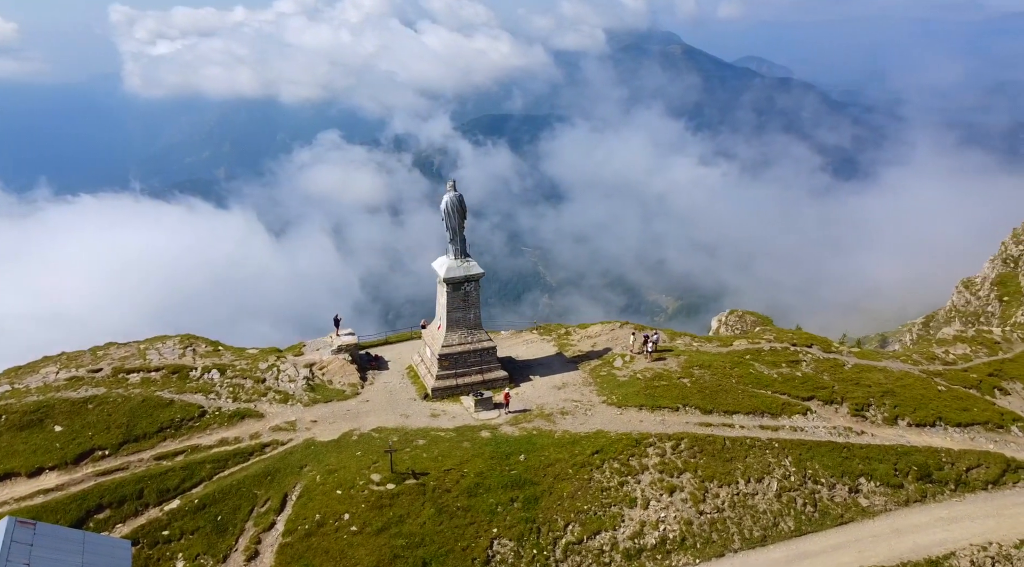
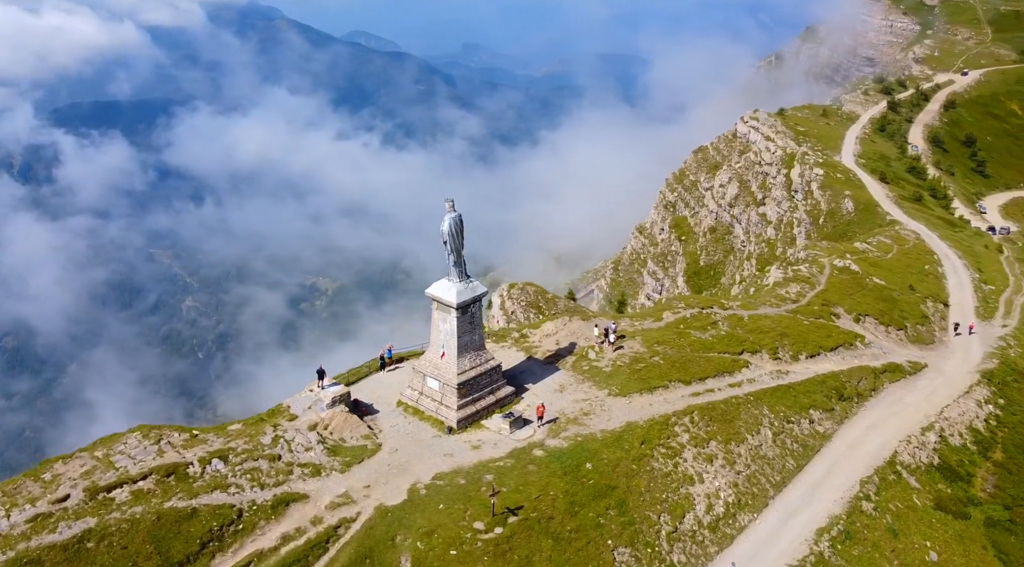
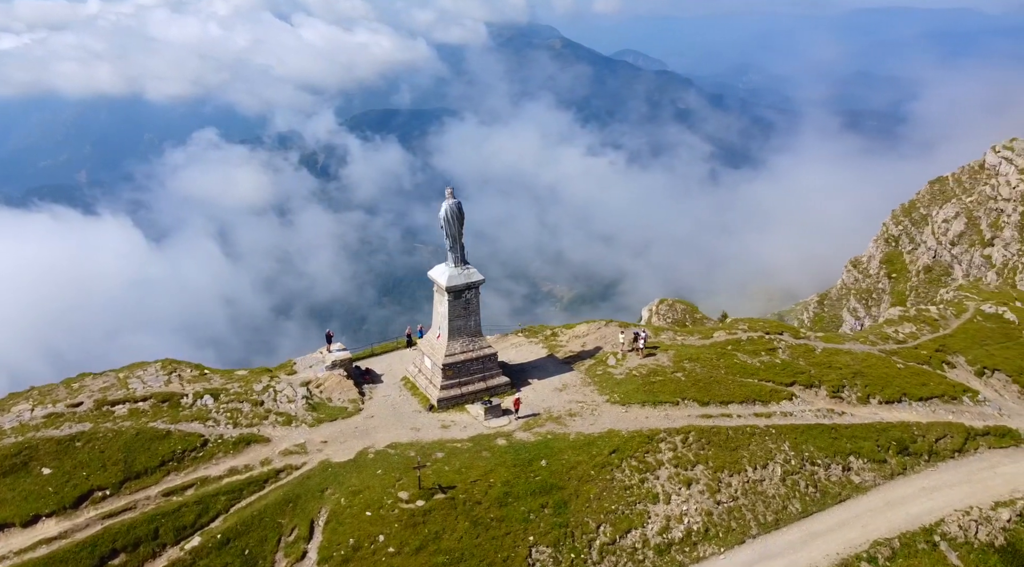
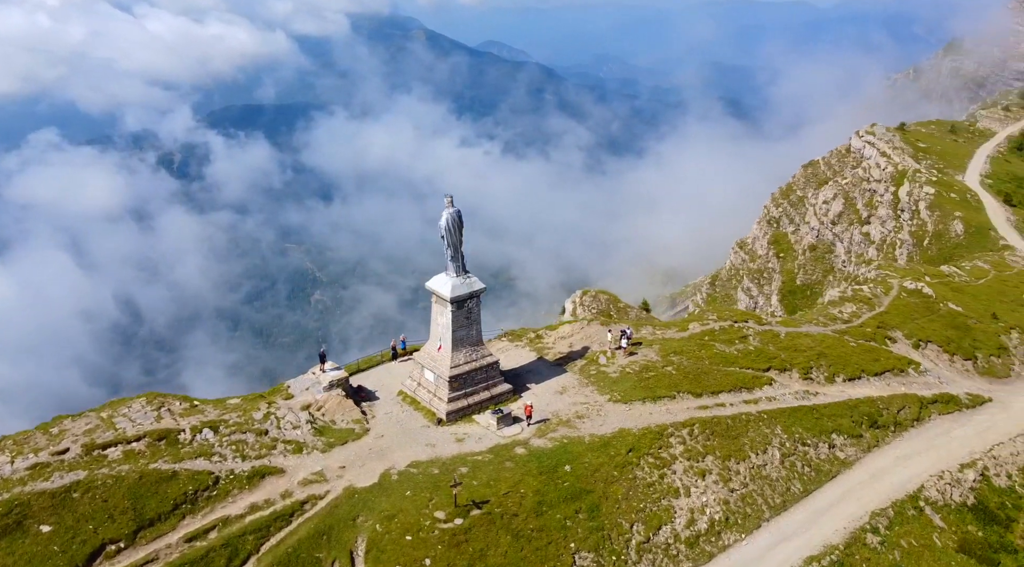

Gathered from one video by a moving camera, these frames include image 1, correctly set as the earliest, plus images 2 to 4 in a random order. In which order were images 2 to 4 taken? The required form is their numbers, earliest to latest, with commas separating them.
3, 4, 2
